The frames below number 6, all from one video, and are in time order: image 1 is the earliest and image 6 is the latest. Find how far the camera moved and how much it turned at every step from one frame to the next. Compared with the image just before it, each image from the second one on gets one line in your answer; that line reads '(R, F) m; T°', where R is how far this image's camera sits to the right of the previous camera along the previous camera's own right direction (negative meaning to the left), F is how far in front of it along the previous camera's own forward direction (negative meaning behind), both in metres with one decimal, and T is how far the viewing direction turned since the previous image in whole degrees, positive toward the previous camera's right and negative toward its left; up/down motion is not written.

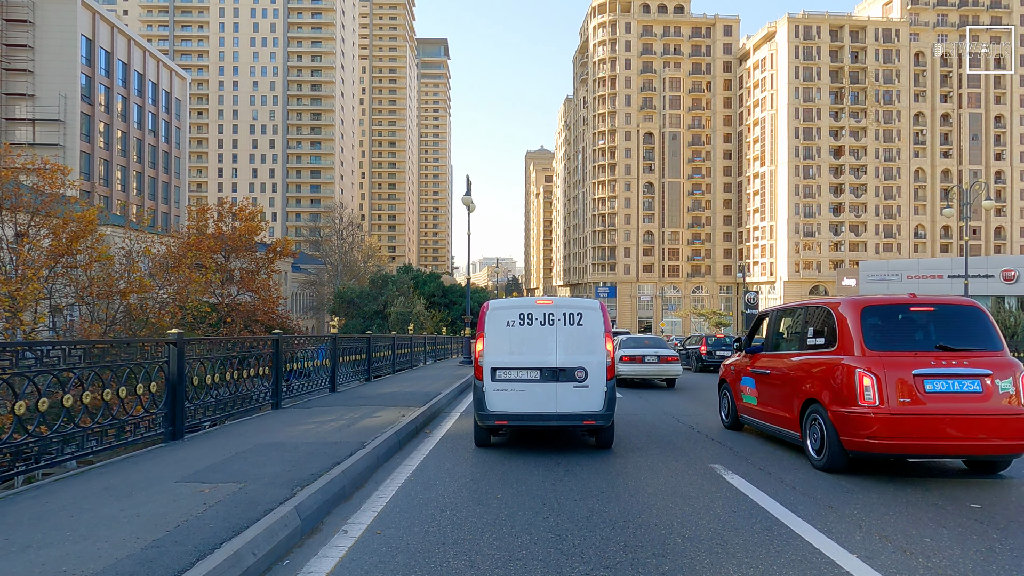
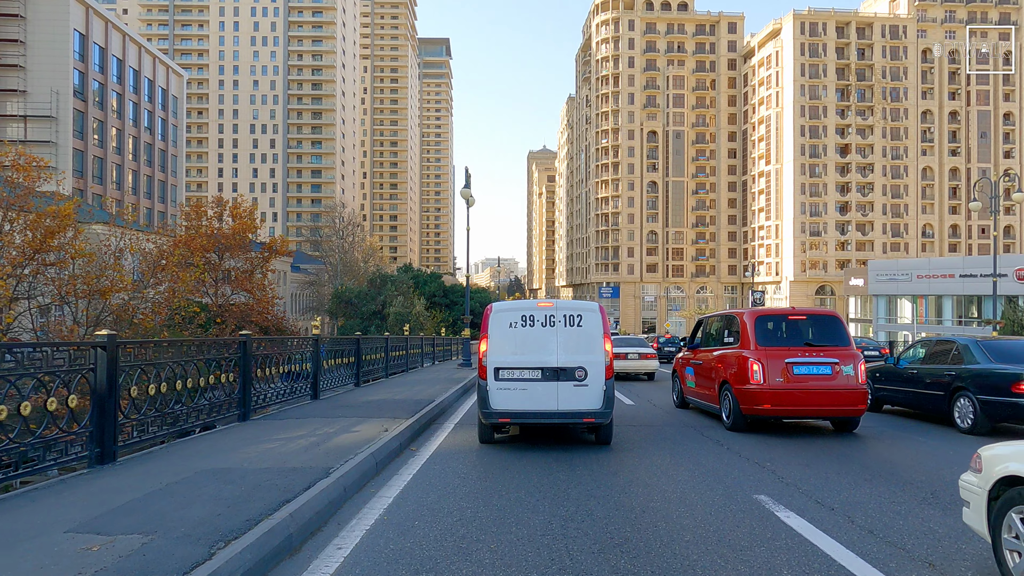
(0.0, +0.8) m; 0°
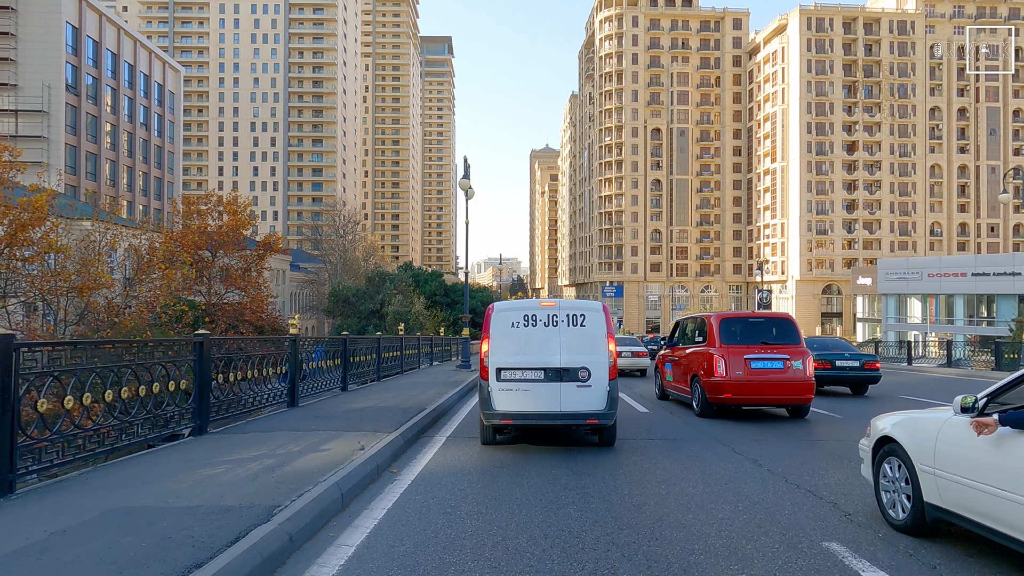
(0.0, +0.8) m; 0°
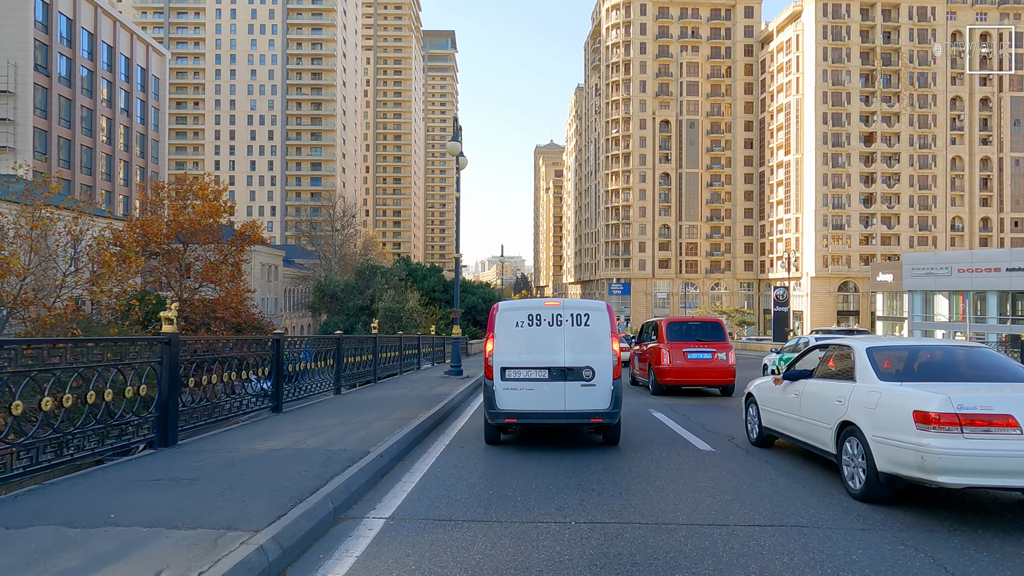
(+0.1, +2.5) m; 0°
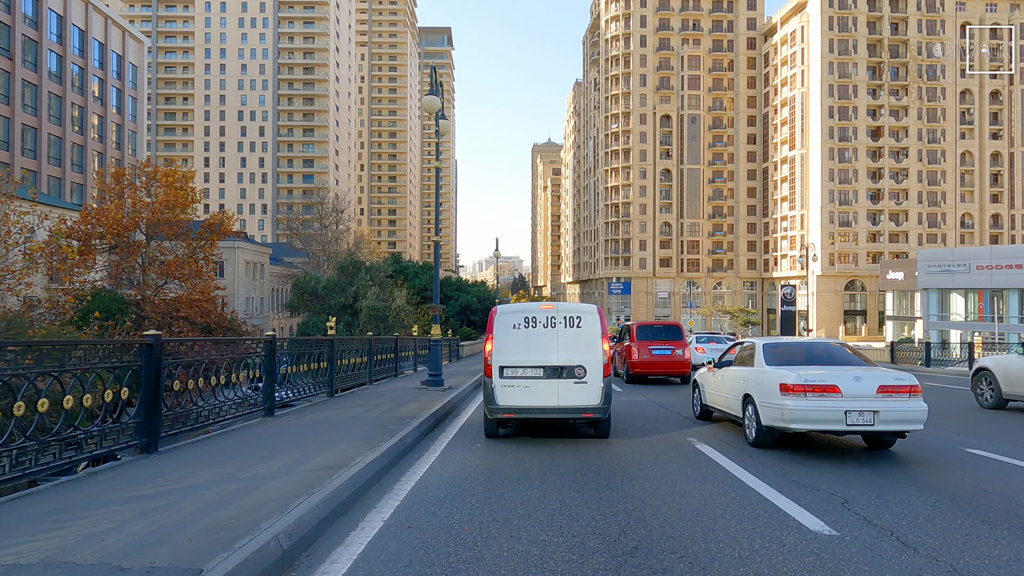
(+0.1, +2.1) m; 0°
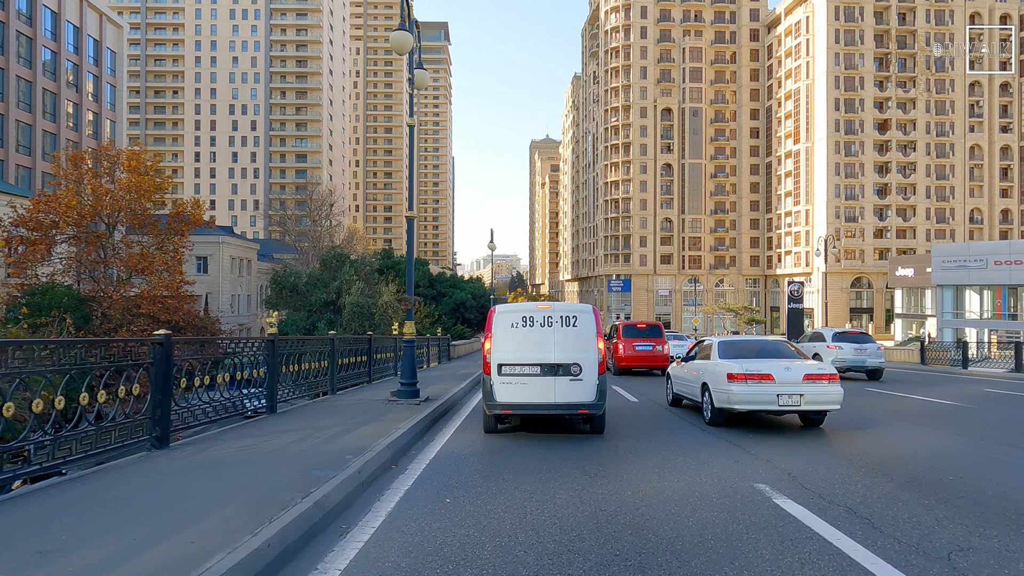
(+0.1, +1.8) m; 0°
